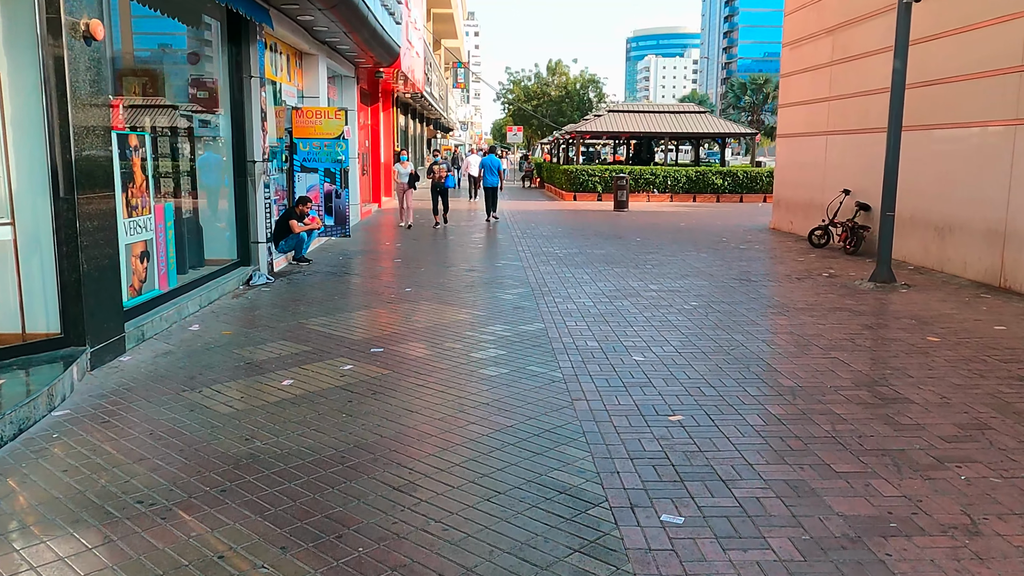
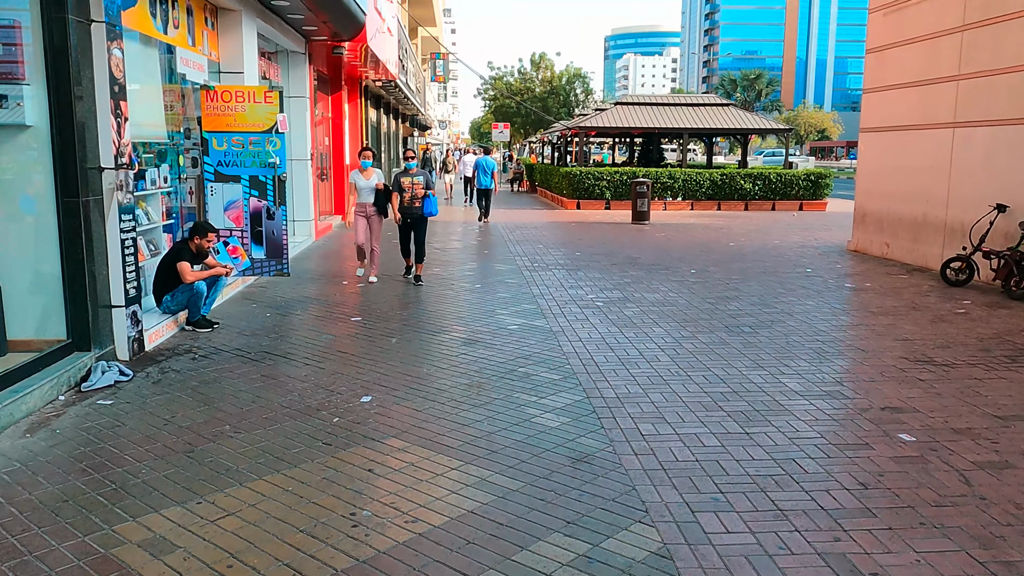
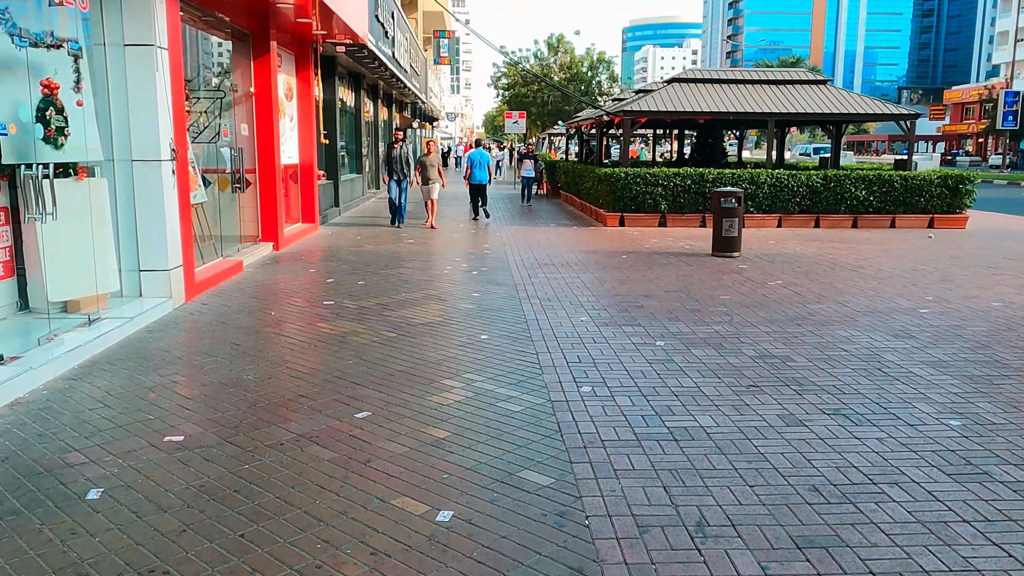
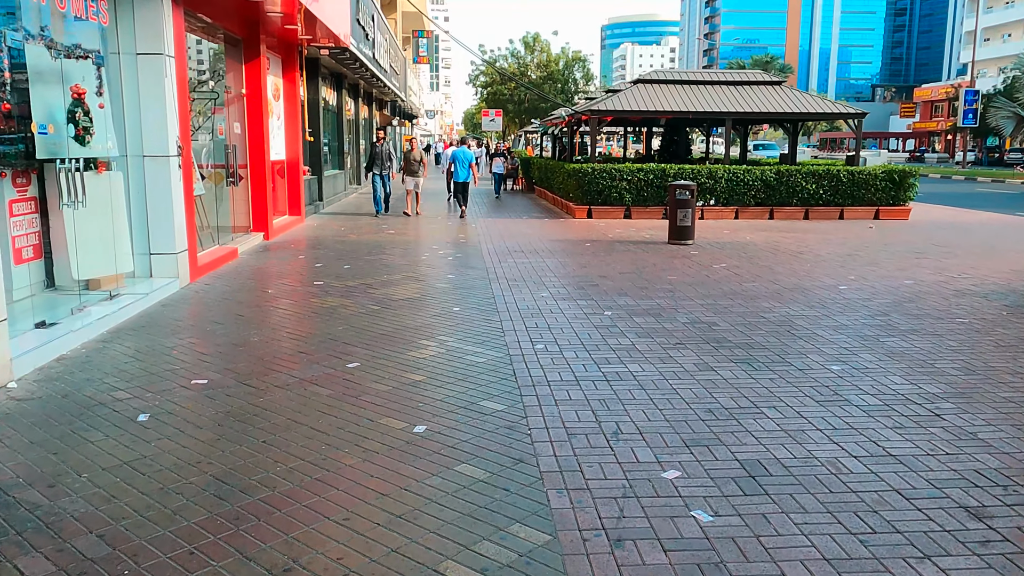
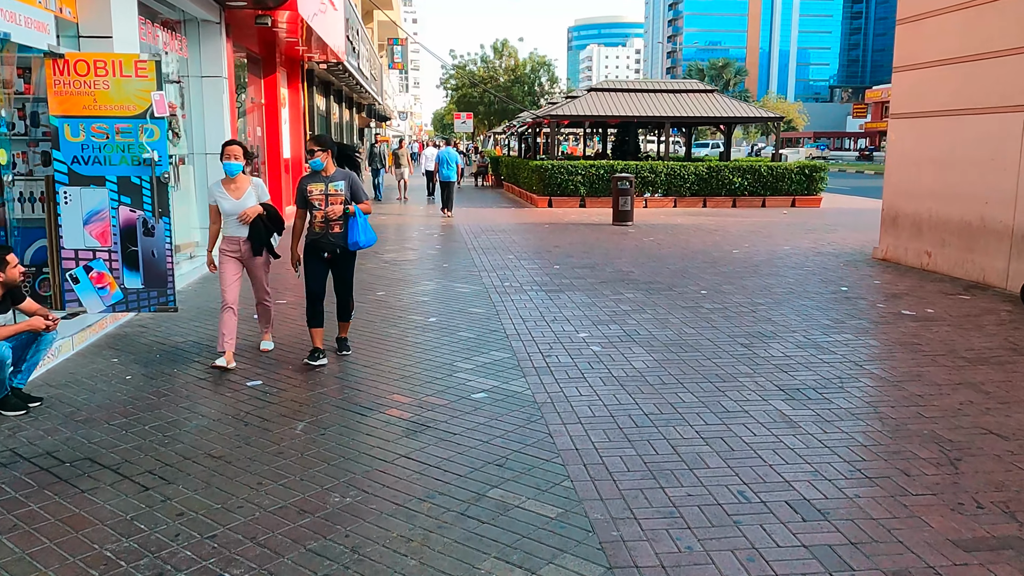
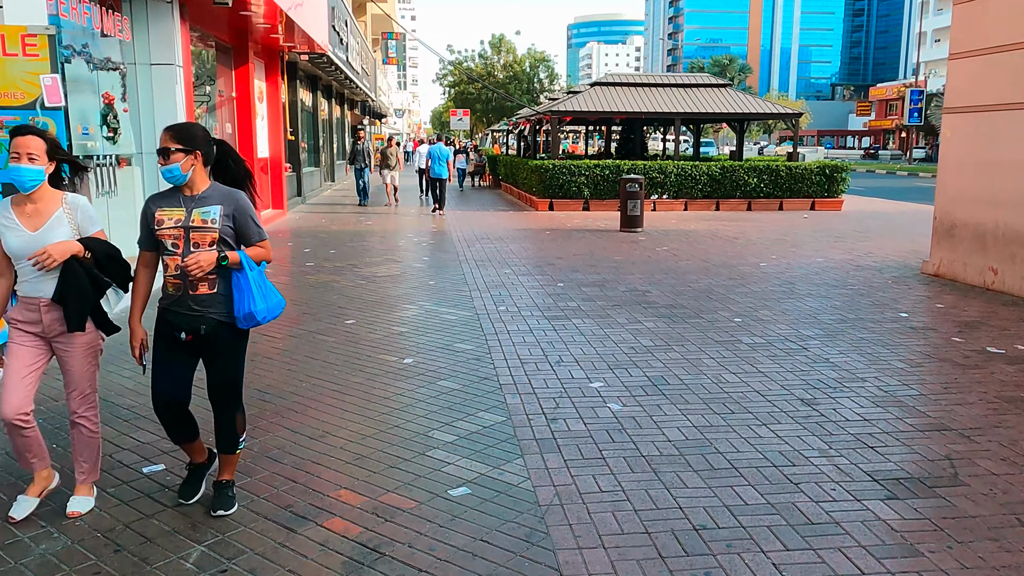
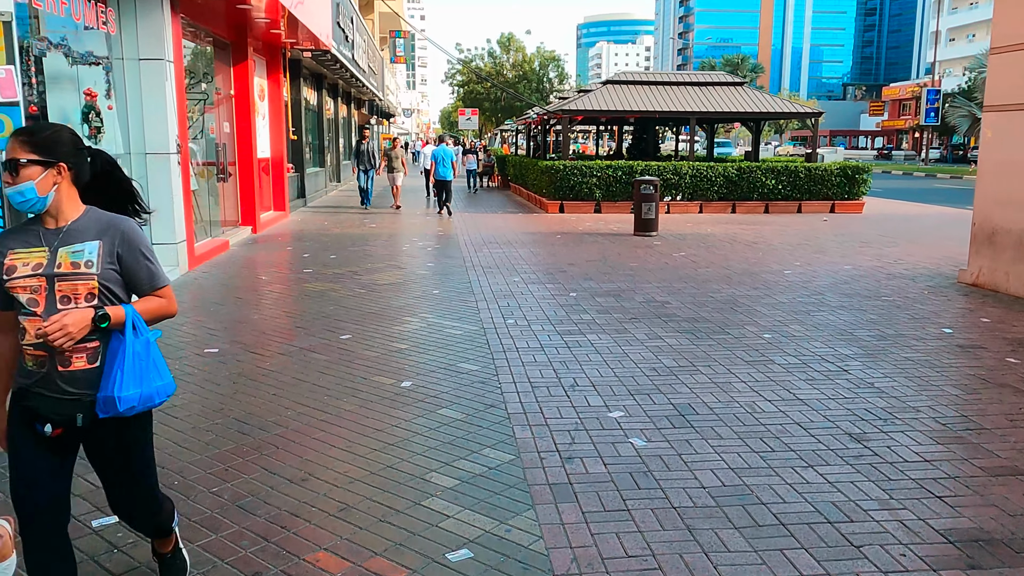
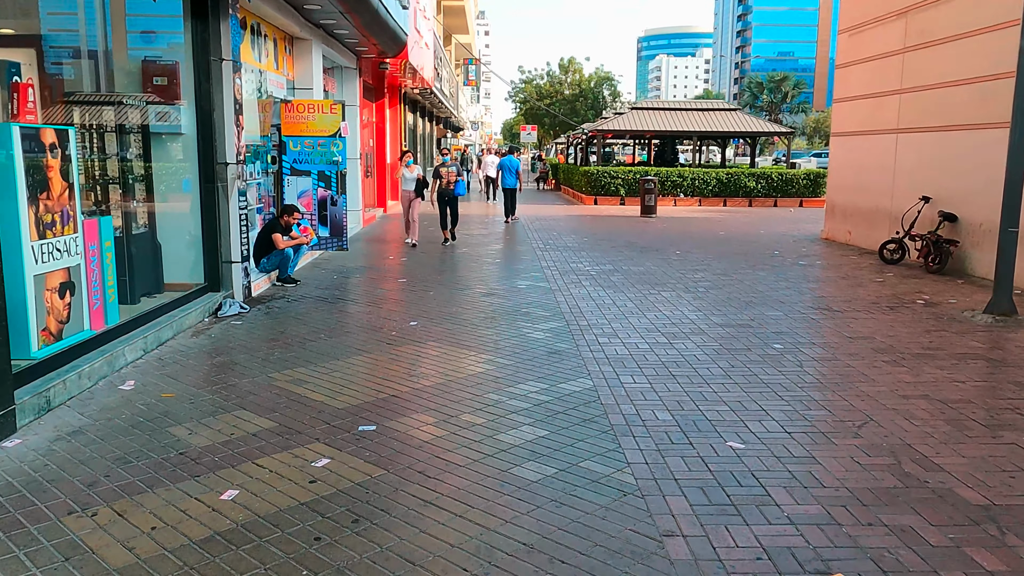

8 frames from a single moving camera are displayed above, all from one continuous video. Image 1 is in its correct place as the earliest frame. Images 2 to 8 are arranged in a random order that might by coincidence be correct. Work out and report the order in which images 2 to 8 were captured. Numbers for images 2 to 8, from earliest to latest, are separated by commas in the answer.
8, 2, 5, 6, 7, 4, 3
